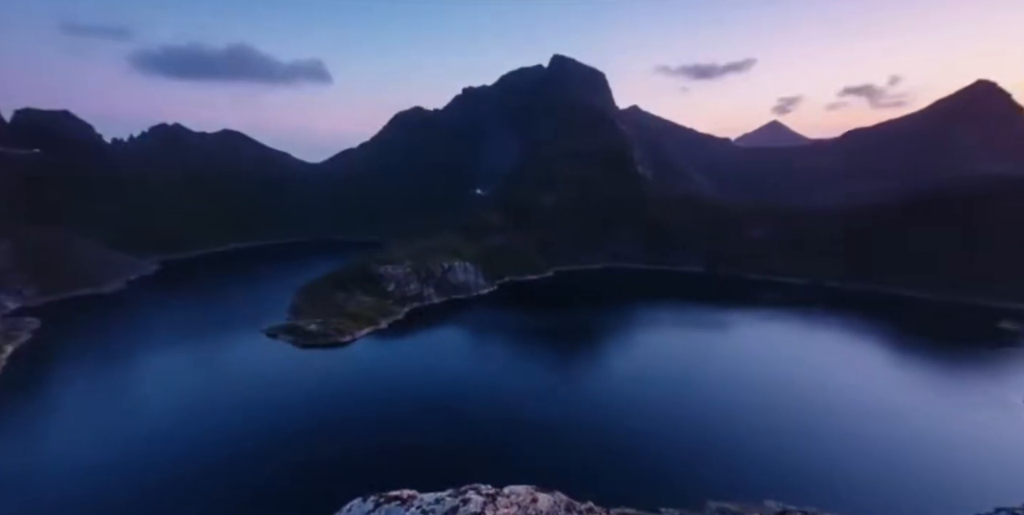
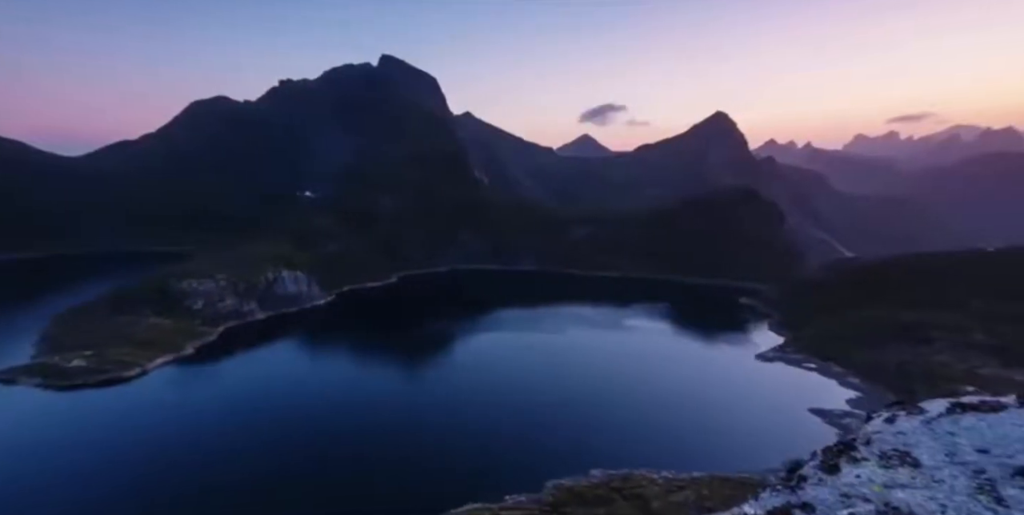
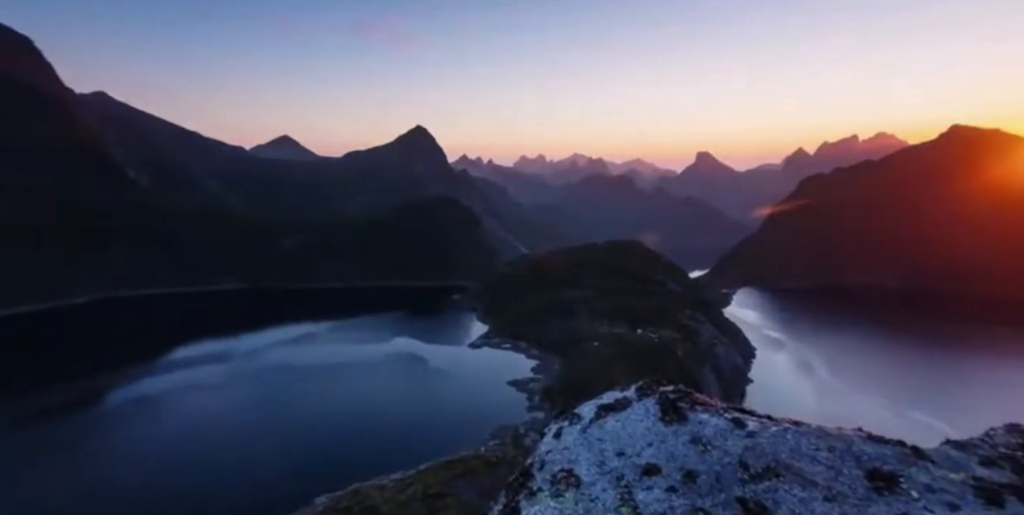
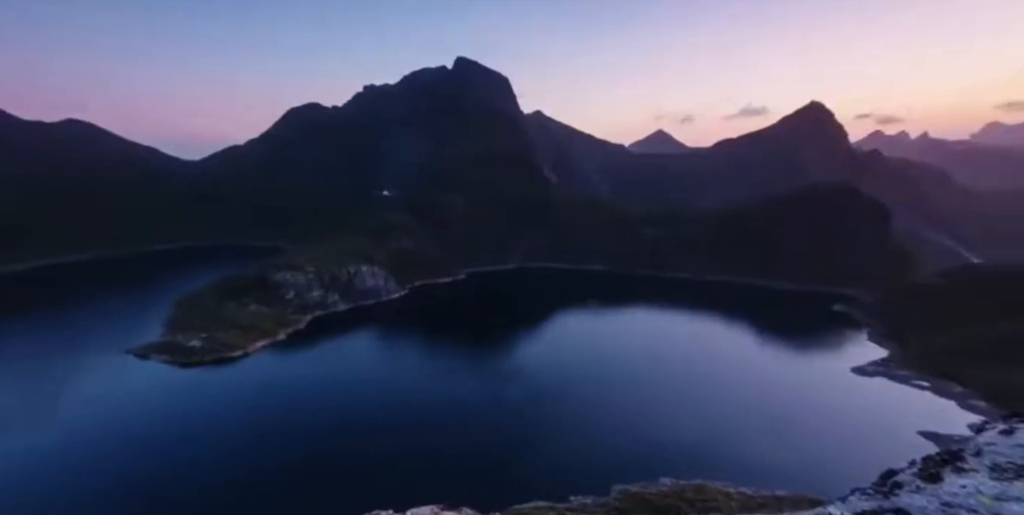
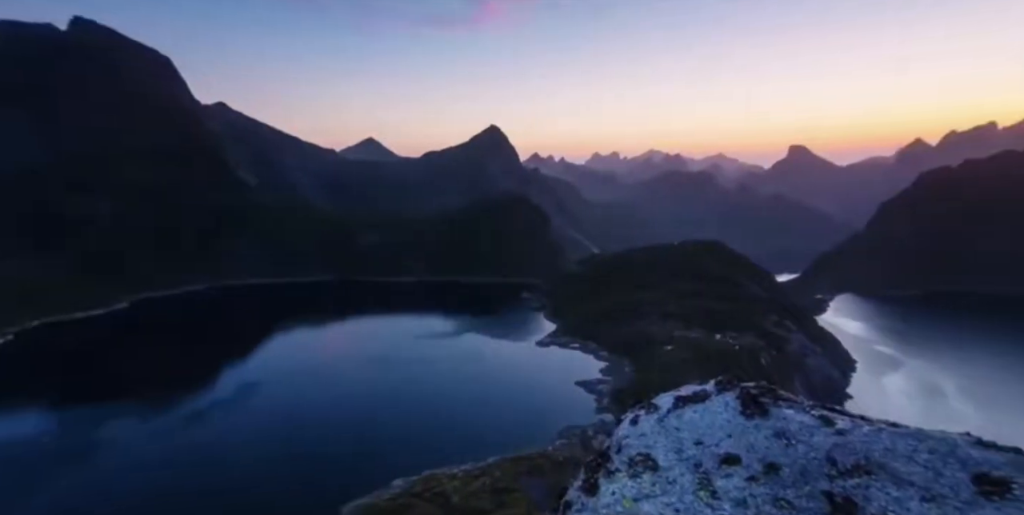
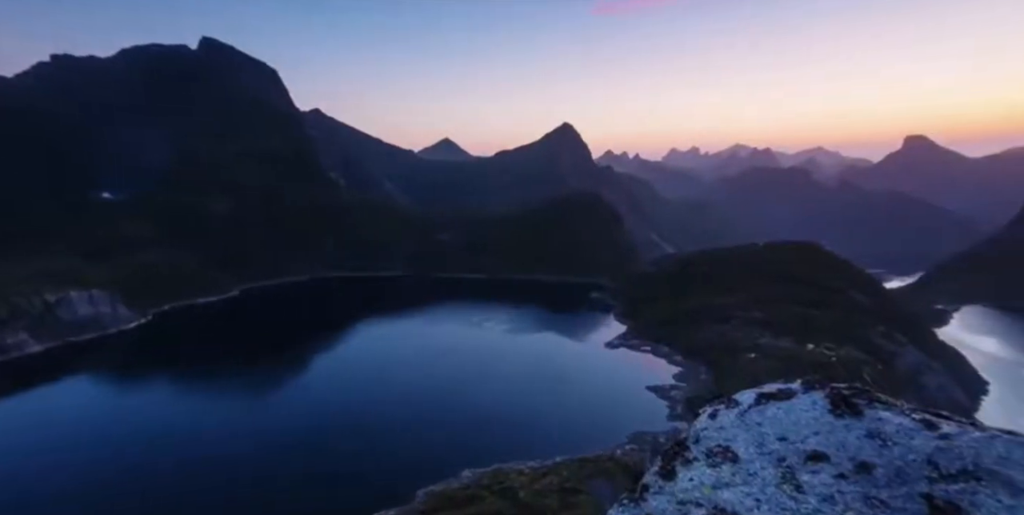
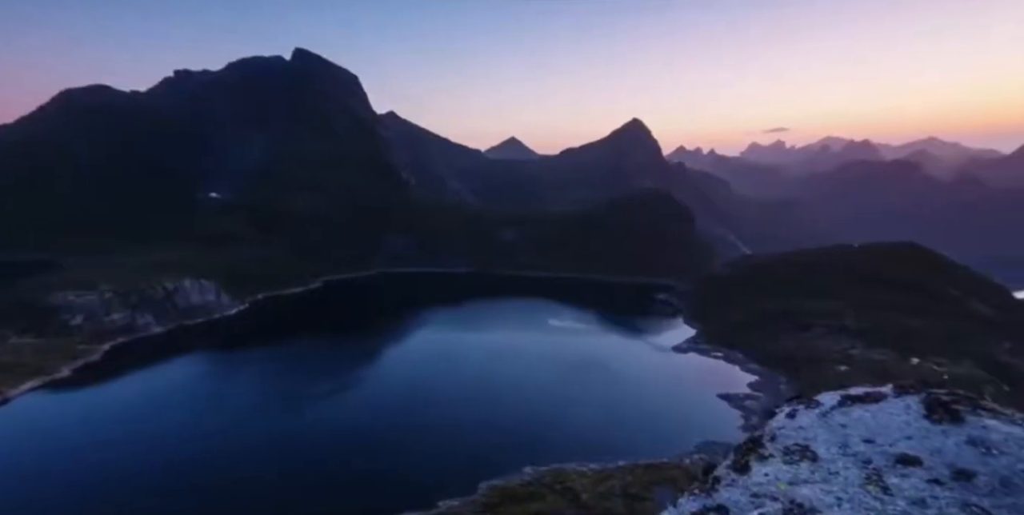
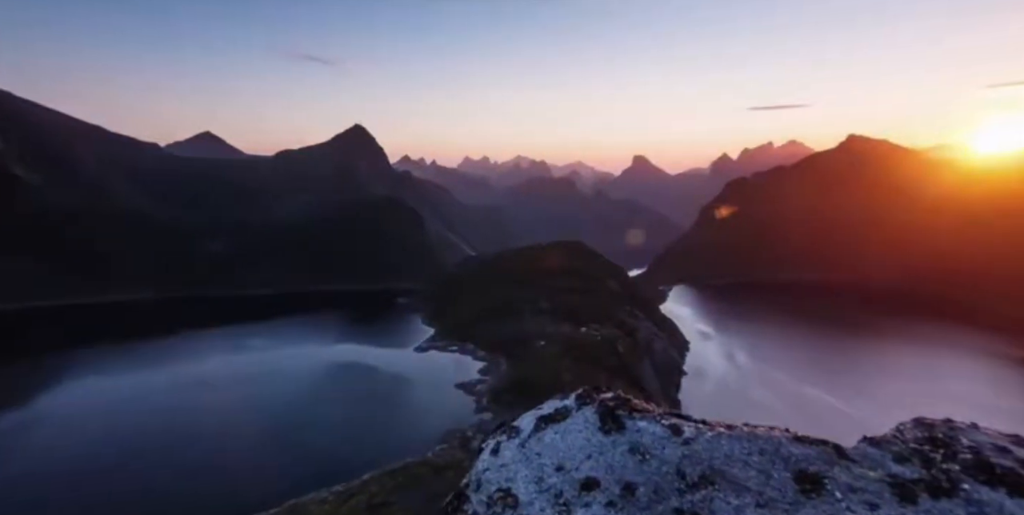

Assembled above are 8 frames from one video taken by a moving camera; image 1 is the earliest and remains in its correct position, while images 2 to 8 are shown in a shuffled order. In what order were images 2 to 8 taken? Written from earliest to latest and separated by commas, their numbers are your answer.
4, 2, 7, 6, 5, 3, 8
